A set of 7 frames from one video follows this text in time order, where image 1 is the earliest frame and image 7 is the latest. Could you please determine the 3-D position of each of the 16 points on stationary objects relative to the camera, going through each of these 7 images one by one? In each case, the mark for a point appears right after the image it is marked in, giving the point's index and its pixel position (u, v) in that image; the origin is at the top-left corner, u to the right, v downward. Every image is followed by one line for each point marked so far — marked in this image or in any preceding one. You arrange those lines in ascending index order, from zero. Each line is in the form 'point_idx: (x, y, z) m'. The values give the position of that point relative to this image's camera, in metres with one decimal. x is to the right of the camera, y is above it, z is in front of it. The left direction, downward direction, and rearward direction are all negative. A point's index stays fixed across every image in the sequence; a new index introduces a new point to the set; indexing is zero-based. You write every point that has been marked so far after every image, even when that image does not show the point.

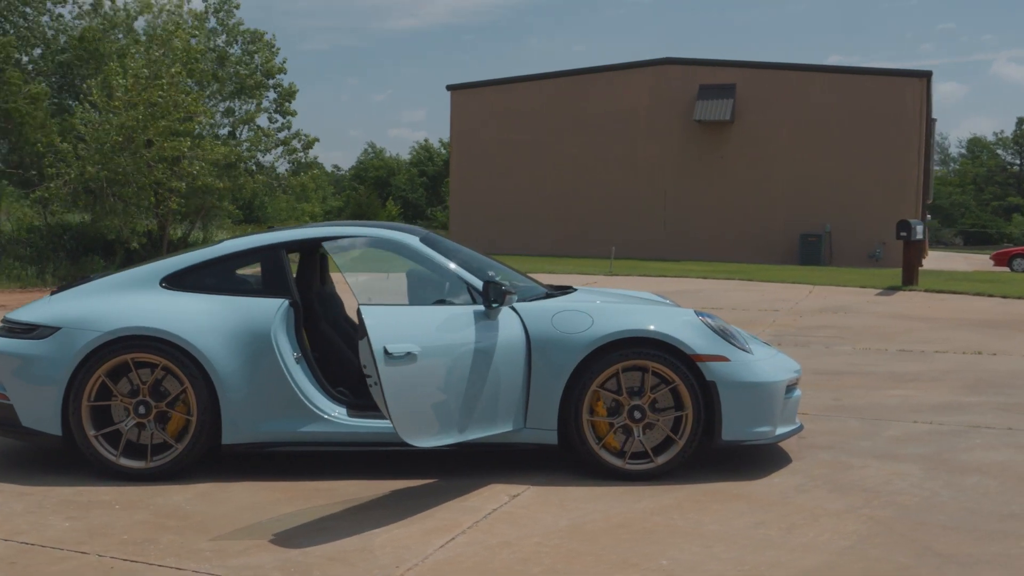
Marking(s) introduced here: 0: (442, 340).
0: (-0.4, -0.2, +4.9) m
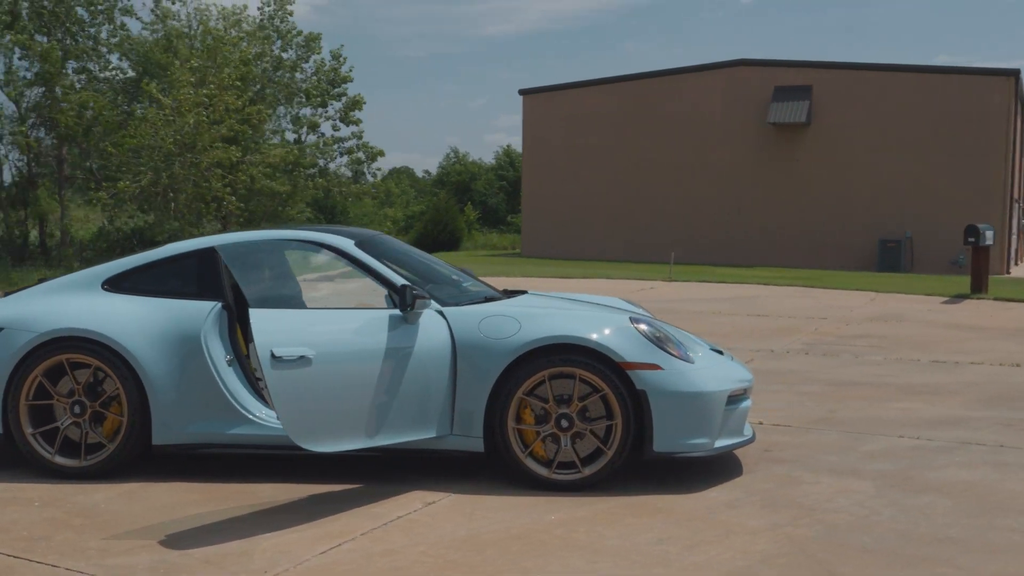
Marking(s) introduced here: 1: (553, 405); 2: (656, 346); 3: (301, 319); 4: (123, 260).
0: (-0.8, -0.2, +4.9) m
1: (+0.2, -0.5, +5.1) m
2: (+0.7, -0.3, +5.1) m
3: (-1.0, -0.1, +5.0) m
4: (-1.9, +0.1, +5.4) m
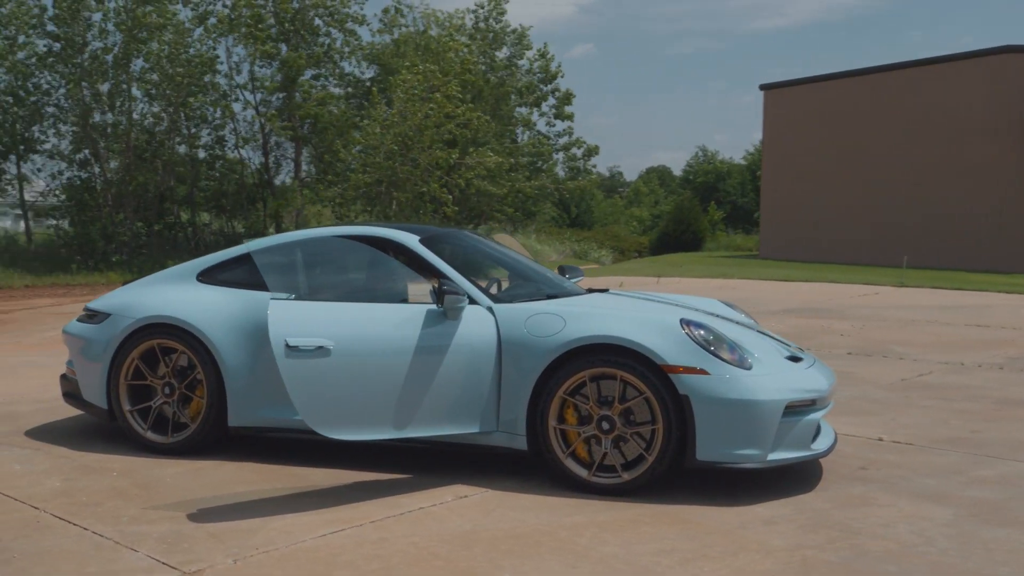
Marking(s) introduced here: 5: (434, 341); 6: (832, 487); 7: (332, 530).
0: (-0.6, -0.2, +5.0) m
1: (+0.4, -0.5, +5.0) m
2: (+0.9, -0.3, +4.9) m
3: (-0.8, -0.1, +5.2) m
4: (-1.6, +0.2, +5.8) m
5: (-0.4, -0.2, +5.0) m
6: (+1.5, -1.0, +5.3) m
7: (-0.7, -1.0, +4.3) m
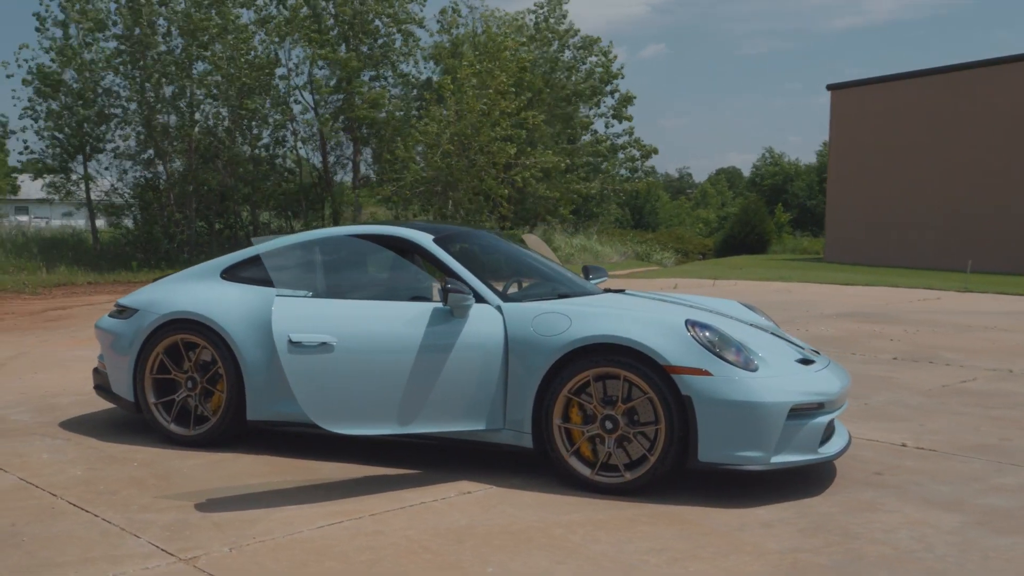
0: (-0.6, -0.2, +5.1) m
1: (+0.4, -0.5, +5.0) m
2: (+0.9, -0.3, +4.9) m
3: (-0.8, -0.1, +5.3) m
4: (-1.5, +0.2, +6.0) m
5: (-0.4, -0.2, +5.1) m
6: (+1.6, -1.0, +5.2) m
7: (-0.7, -0.9, +4.4) m
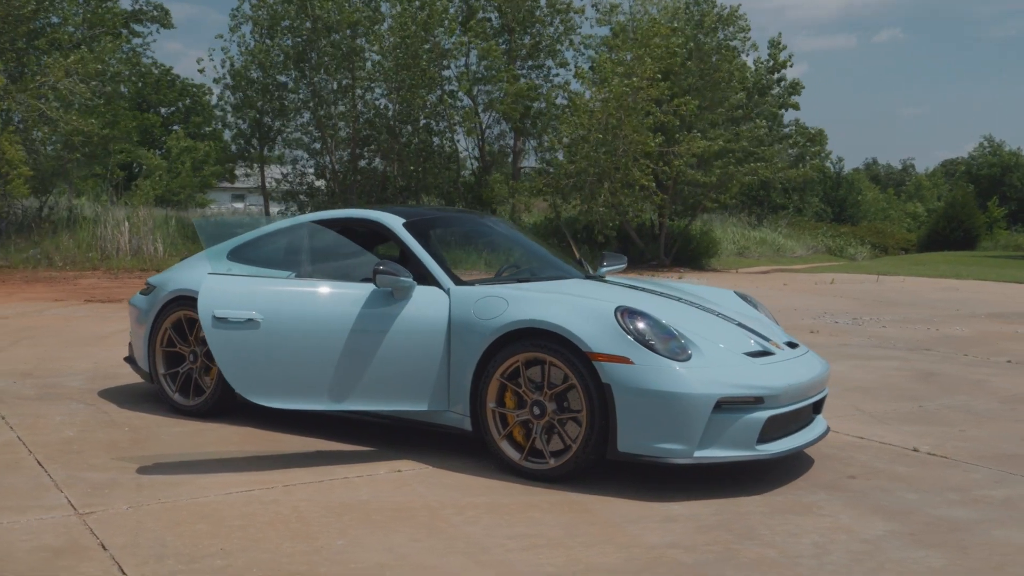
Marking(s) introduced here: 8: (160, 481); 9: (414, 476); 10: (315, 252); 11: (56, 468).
0: (-0.8, -0.1, +5.3) m
1: (+0.1, -0.5, +5.0) m
2: (+0.5, -0.2, +4.8) m
3: (-1.0, 0.0, +5.5) m
4: (-1.5, +0.3, +6.3) m
5: (-0.6, -0.2, +5.2) m
6: (+1.3, -0.9, +4.9) m
7: (-1.2, -0.9, +4.7) m
8: (-1.5, -0.8, +4.8) m
9: (-0.4, -0.9, +5.0) m
10: (-1.1, +0.2, +5.9) m
11: (-2.0, -0.8, +4.9) m
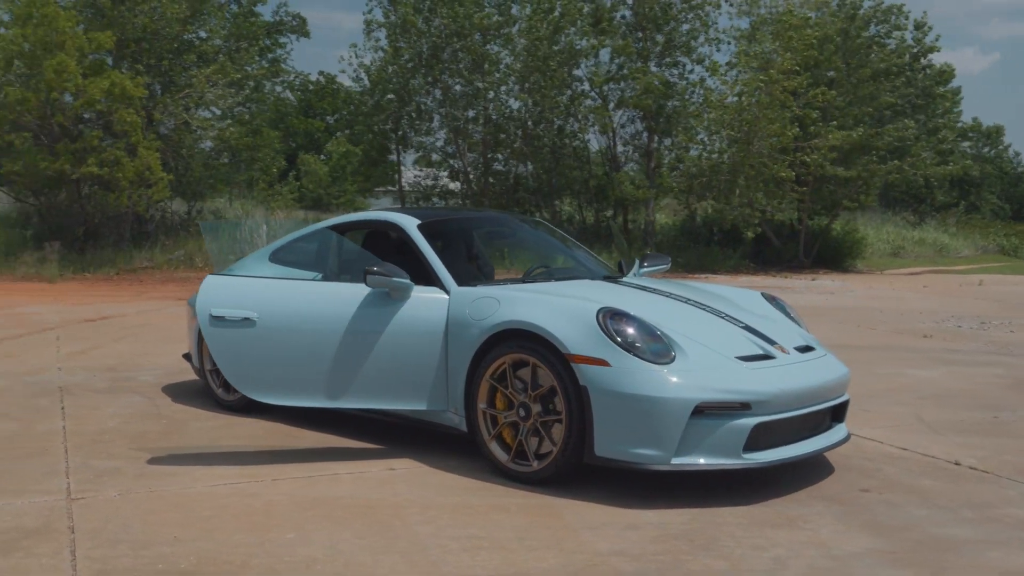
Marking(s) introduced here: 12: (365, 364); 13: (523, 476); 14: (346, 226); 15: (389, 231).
0: (-0.8, -0.1, +5.4) m
1: (0.0, -0.5, +4.9) m
2: (+0.4, -0.2, +4.6) m
3: (-0.9, 0.0, +5.6) m
4: (-1.3, +0.3, +6.5) m
5: (-0.6, -0.2, +5.3) m
6: (+1.2, -0.9, +4.7) m
7: (-1.2, -0.9, +4.8) m
8: (-1.6, -0.8, +5.0) m
9: (-0.5, -0.9, +5.0) m
10: (-1.0, +0.2, +6.0) m
11: (-2.1, -0.8, +5.2) m
12: (-0.7, -0.4, +5.3) m
13: (+0.1, -0.8, +4.9) m
14: (-1.0, +0.4, +6.1) m
15: (-0.7, +0.3, +6.0) m
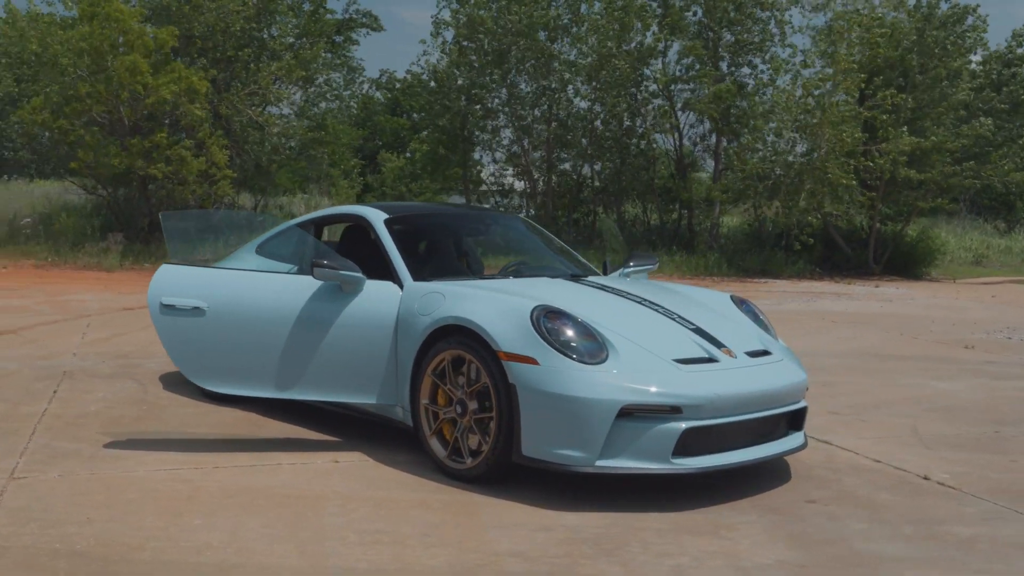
0: (-1.0, -0.1, +5.4) m
1: (-0.2, -0.5, +4.9) m
2: (+0.1, -0.2, +4.6) m
3: (-1.1, 0.0, +5.7) m
4: (-1.4, +0.4, +6.6) m
5: (-0.9, -0.1, +5.3) m
6: (+0.9, -0.9, +4.6) m
7: (-1.5, -0.8, +4.9) m
8: (-1.9, -0.8, +5.1) m
9: (-0.8, -0.8, +5.0) m
10: (-1.1, +0.3, +6.1) m
11: (-2.3, -0.7, +5.4) m
12: (-0.9, -0.3, +5.3) m
13: (-0.2, -0.8, +4.8) m
14: (-1.1, +0.4, +6.2) m
15: (-0.9, +0.4, +6.0) m
